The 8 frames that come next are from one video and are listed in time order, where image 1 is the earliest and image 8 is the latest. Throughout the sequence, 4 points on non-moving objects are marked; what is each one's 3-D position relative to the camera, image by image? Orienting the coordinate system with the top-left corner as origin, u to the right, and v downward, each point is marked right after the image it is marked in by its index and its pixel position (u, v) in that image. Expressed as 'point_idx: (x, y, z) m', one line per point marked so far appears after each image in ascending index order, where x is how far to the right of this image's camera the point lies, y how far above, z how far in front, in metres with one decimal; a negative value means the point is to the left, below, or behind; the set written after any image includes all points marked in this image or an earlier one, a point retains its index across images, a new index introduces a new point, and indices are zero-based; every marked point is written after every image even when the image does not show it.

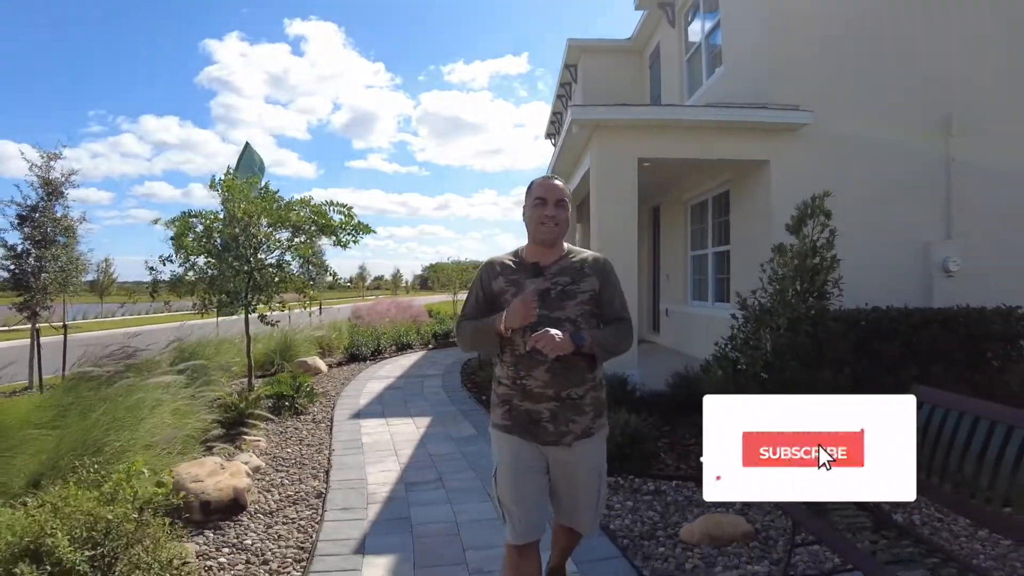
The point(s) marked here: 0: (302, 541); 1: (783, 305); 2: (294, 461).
0: (-1.1, -1.3, +3.1) m
1: (+2.0, -0.1, +4.2) m
2: (-1.6, -1.3, +4.3) m
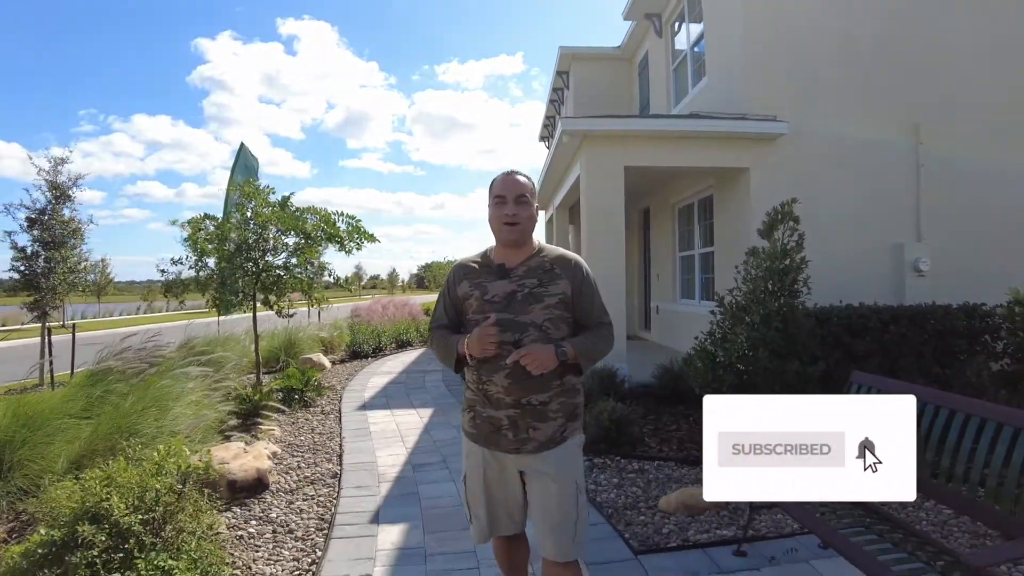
0: (-1.1, -1.3, +3.4) m
1: (+1.9, -0.1, +4.6) m
2: (-1.6, -1.3, +4.7) m
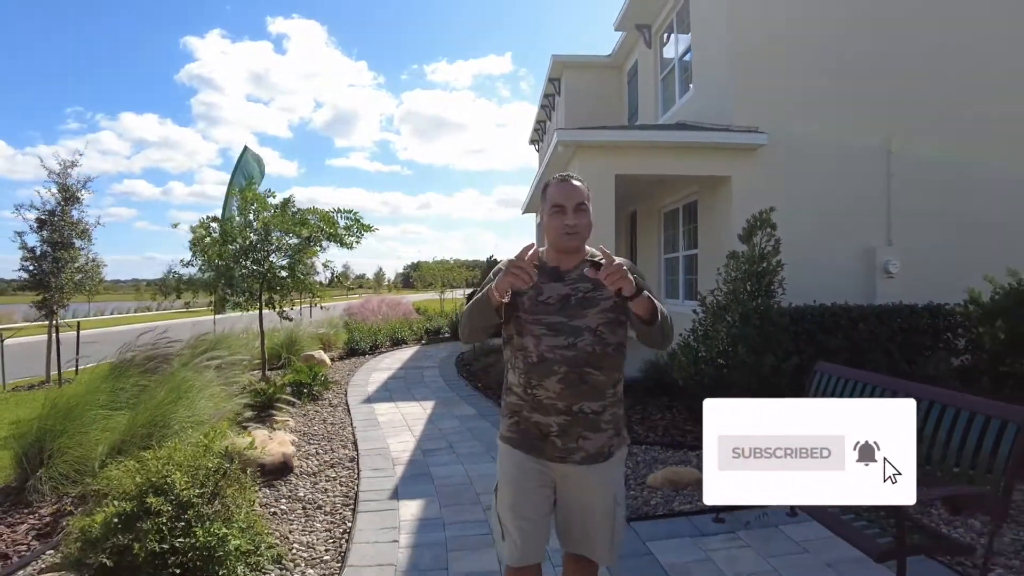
0: (-1.1, -1.3, +3.8) m
1: (+1.9, -0.1, +5.1) m
2: (-1.6, -1.3, +5.0) m
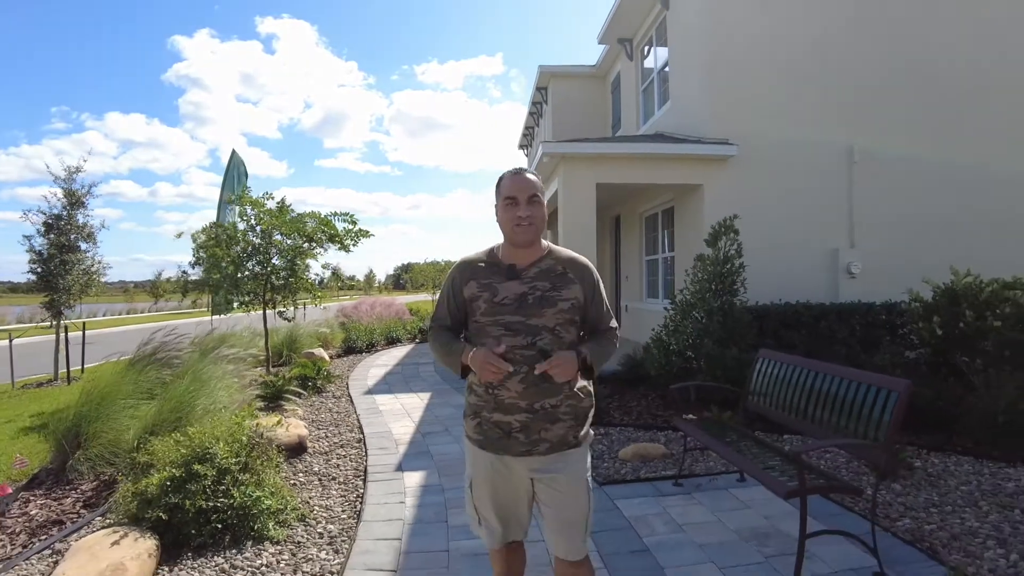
0: (-1.2, -1.3, +4.3) m
1: (+1.8, -0.1, +5.6) m
2: (-1.7, -1.3, +5.5) m
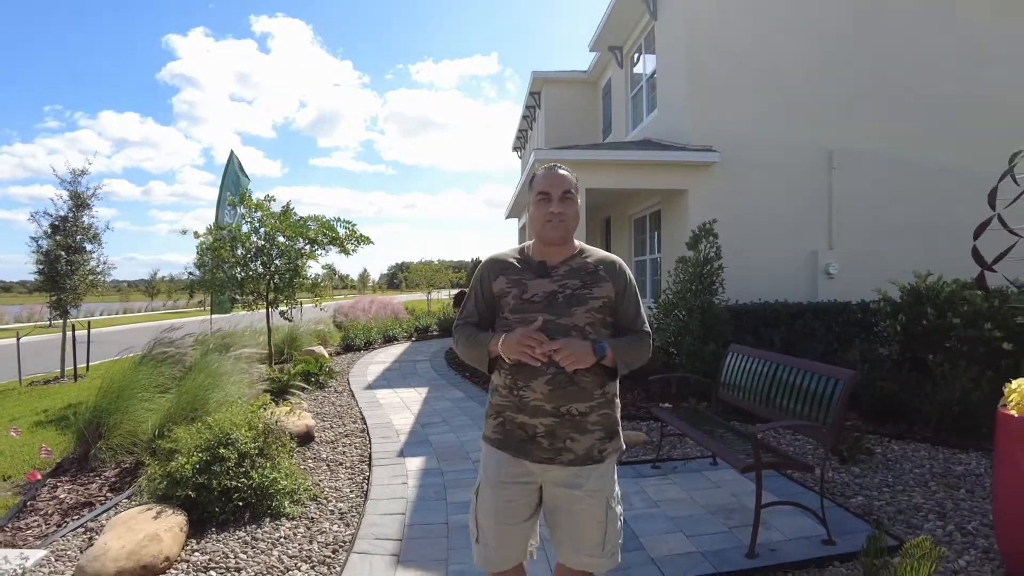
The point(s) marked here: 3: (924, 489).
0: (-1.2, -1.3, +4.7) m
1: (+1.8, -0.1, +6.0) m
2: (-1.8, -1.3, +5.9) m
3: (+2.8, -1.3, +3.9) m
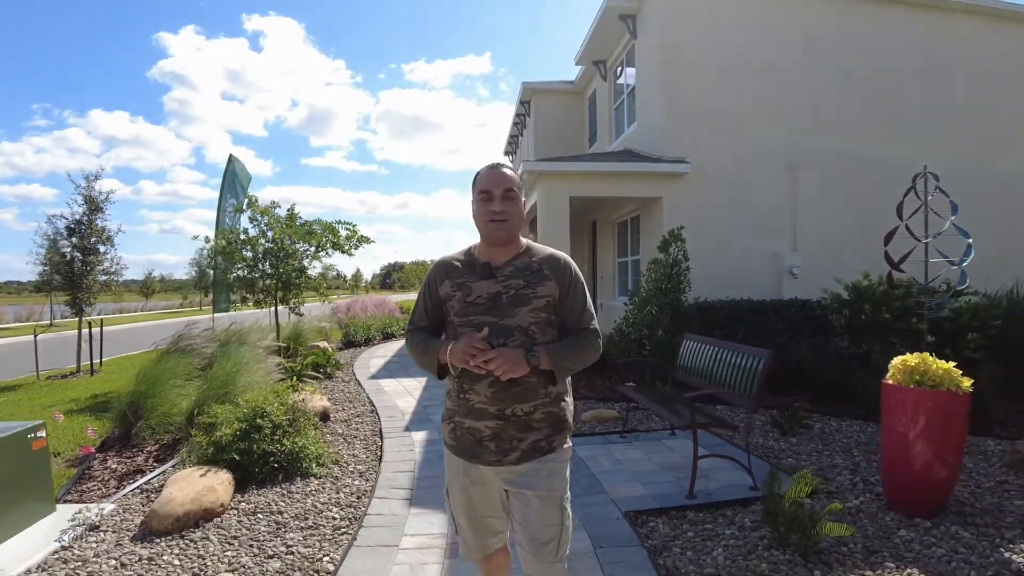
0: (-1.3, -1.3, +5.4) m
1: (+1.7, -0.1, +6.8) m
2: (-1.9, -1.3, +6.6) m
3: (+2.7, -1.3, +4.7) m
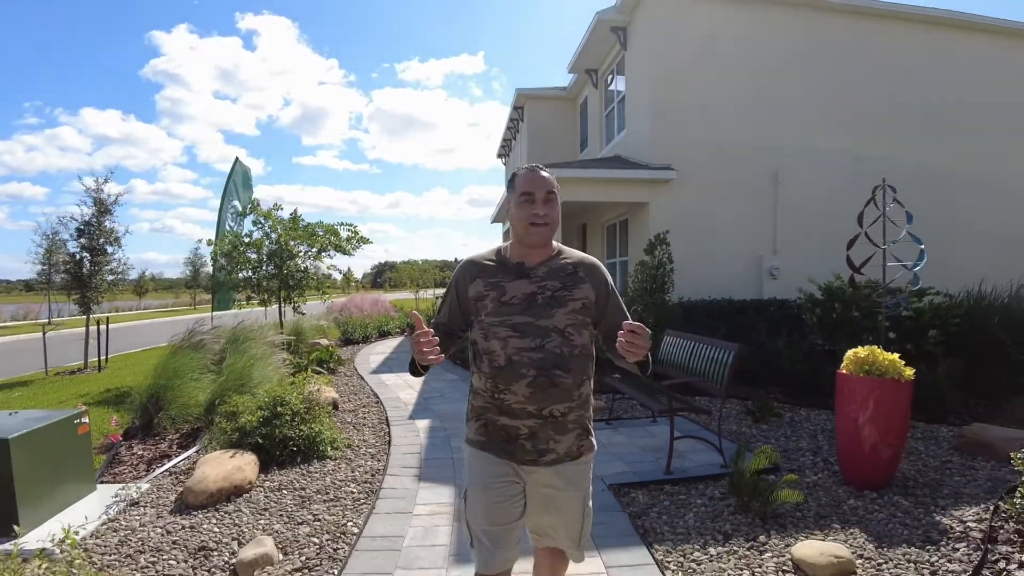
0: (-1.3, -1.3, +5.8) m
1: (+1.6, -0.1, +7.2) m
2: (-2.0, -1.3, +7.0) m
3: (+2.7, -1.3, +5.2) m
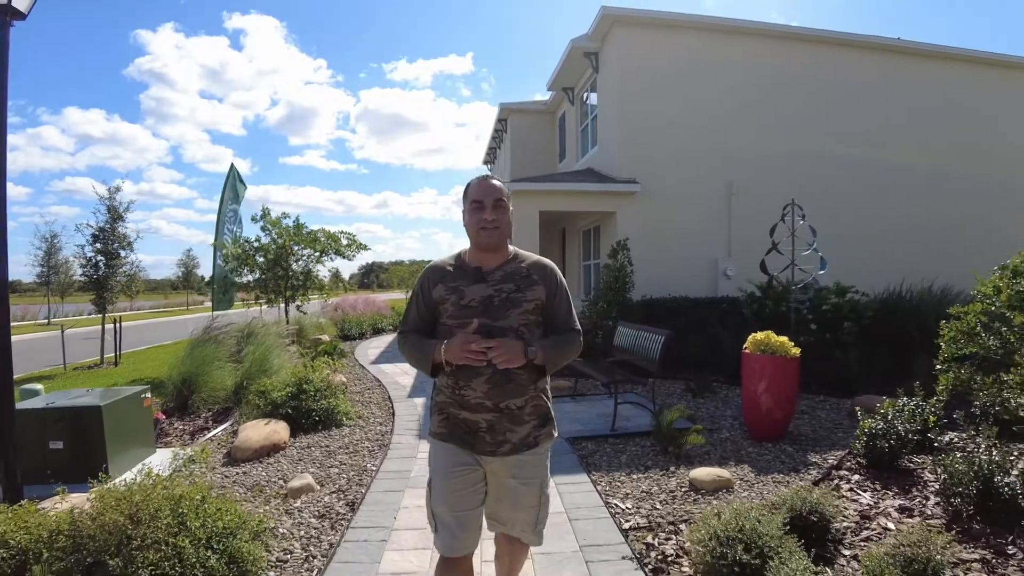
0: (-1.6, -1.3, +6.9) m
1: (+1.4, -0.1, +8.4) m
2: (-2.2, -1.3, +8.1) m
3: (+2.5, -1.3, +6.4) m
